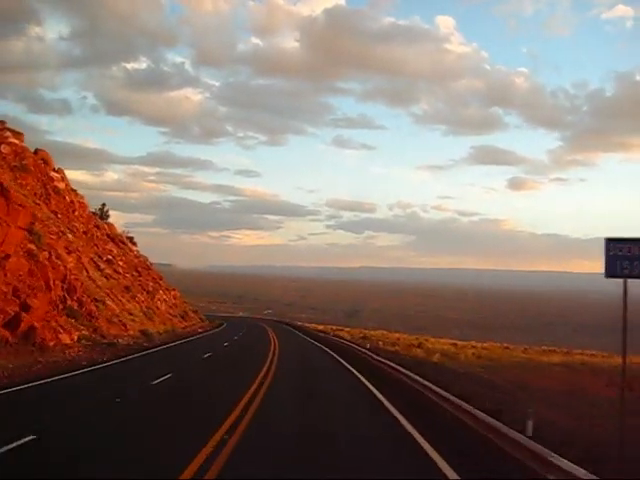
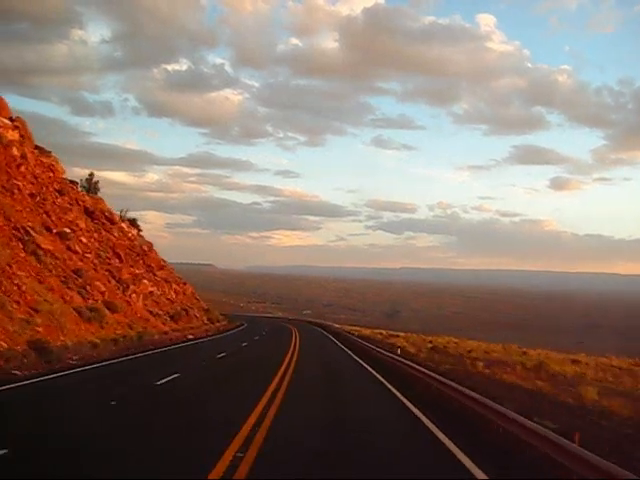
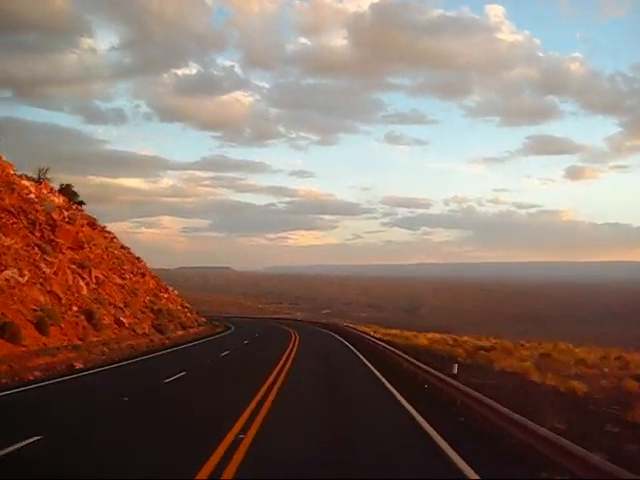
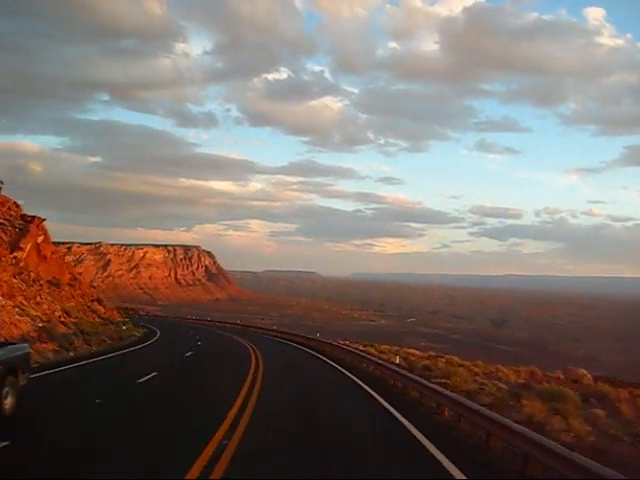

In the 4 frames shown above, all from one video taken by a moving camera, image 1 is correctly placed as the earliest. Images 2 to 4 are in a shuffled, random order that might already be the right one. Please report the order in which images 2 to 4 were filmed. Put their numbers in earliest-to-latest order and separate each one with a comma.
2, 3, 4
